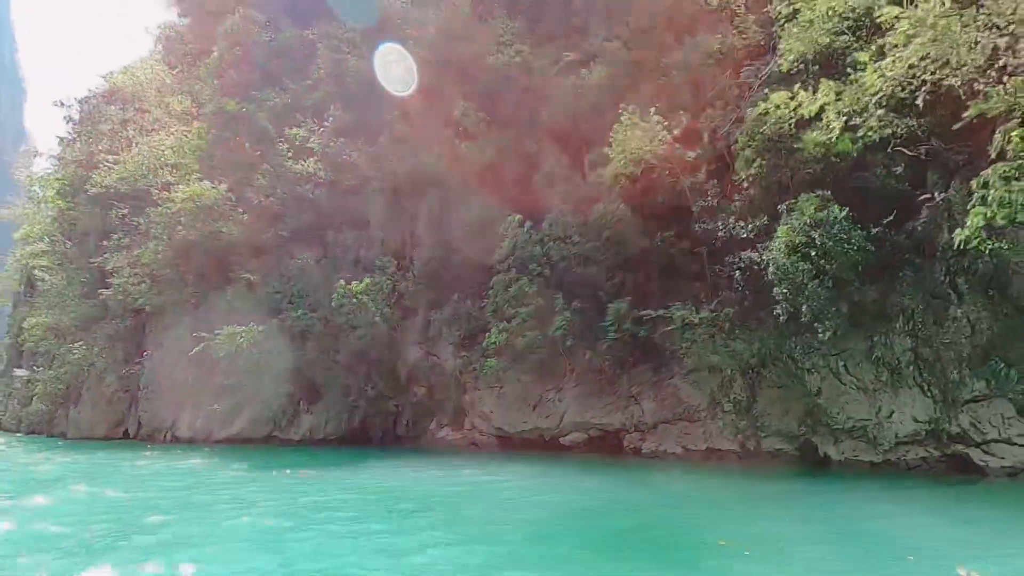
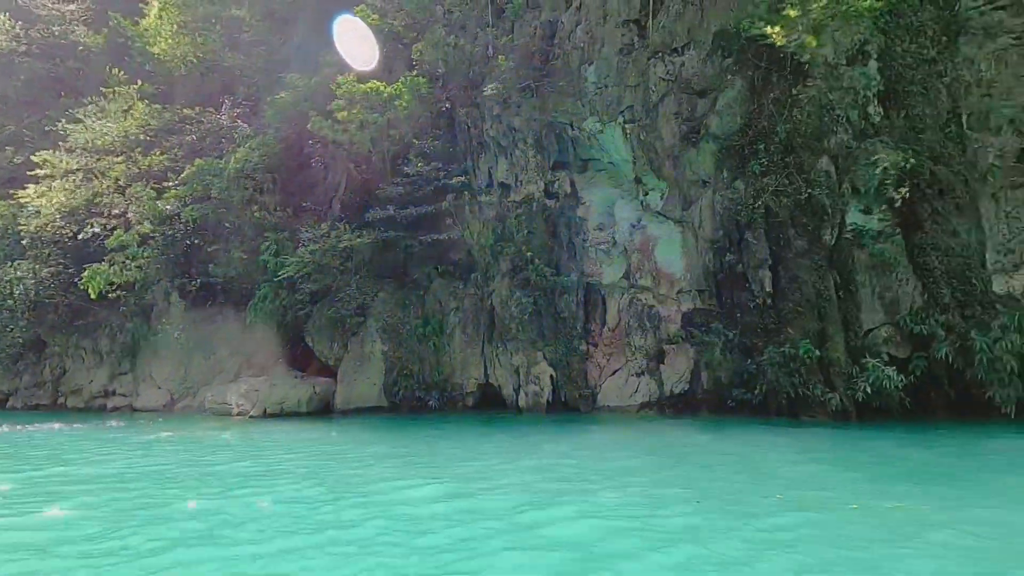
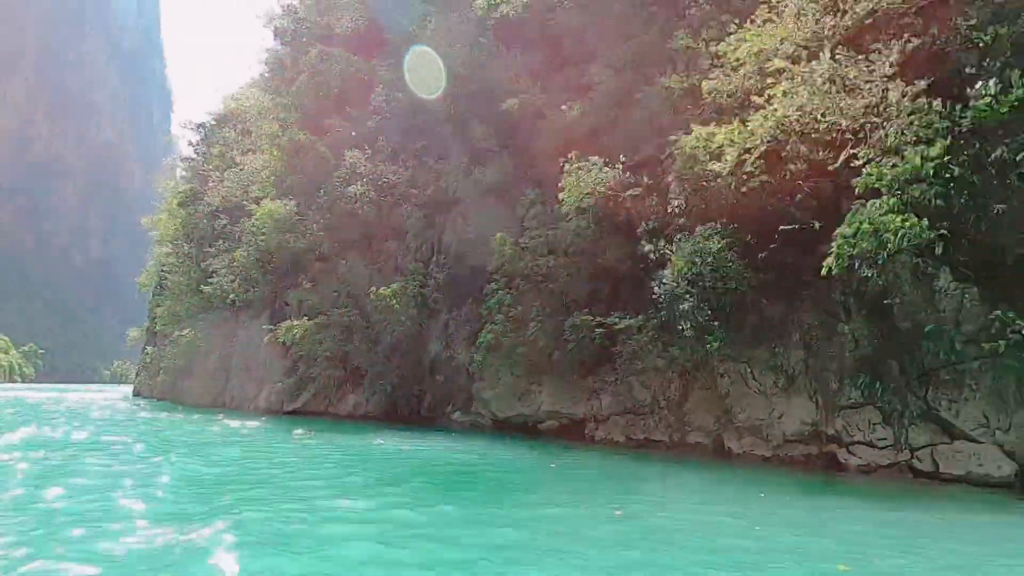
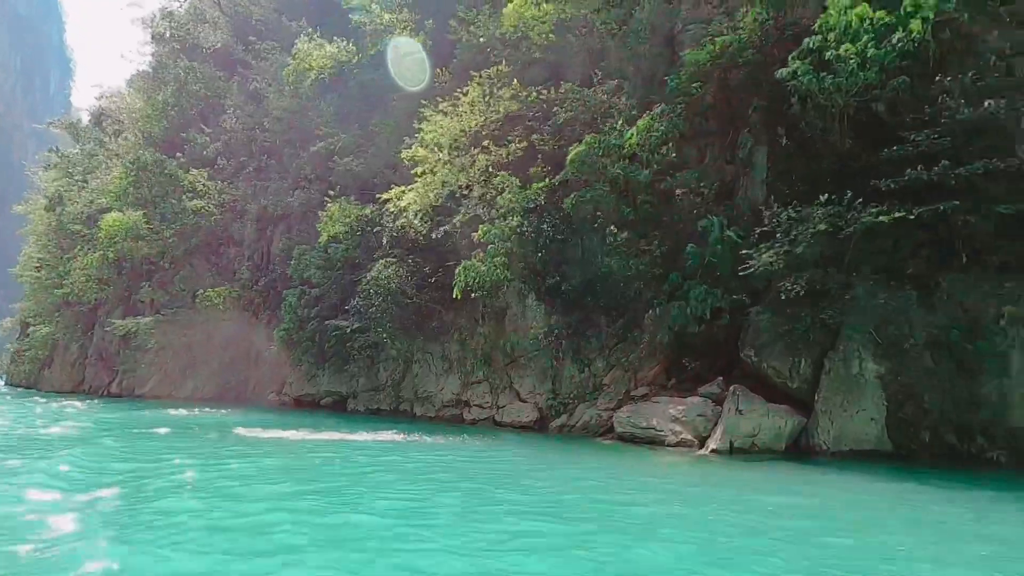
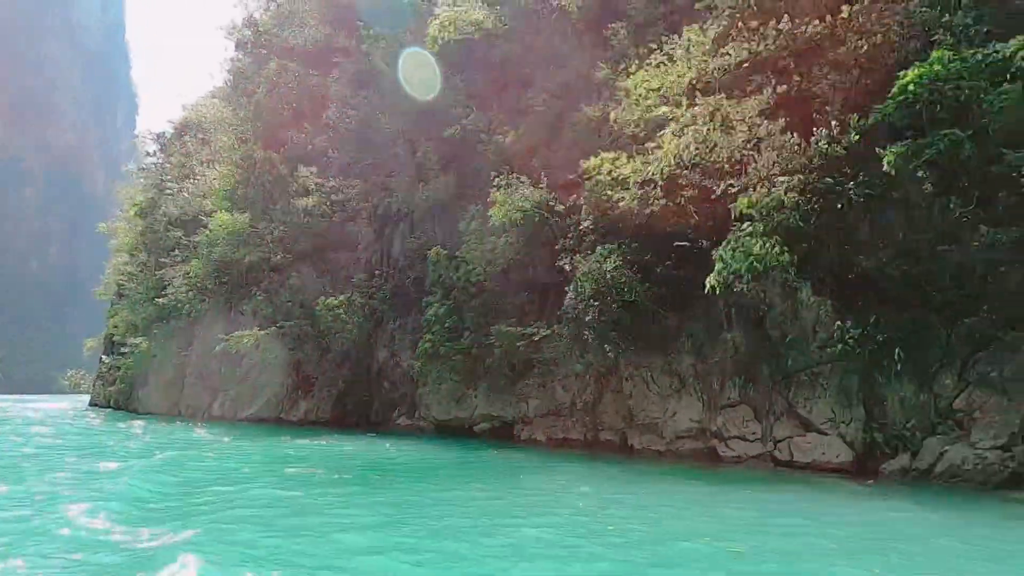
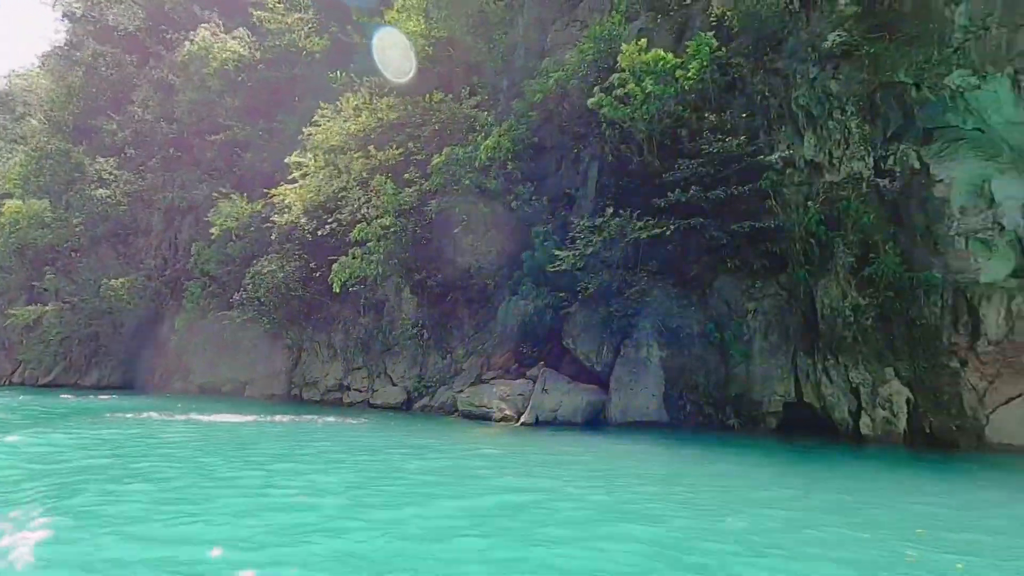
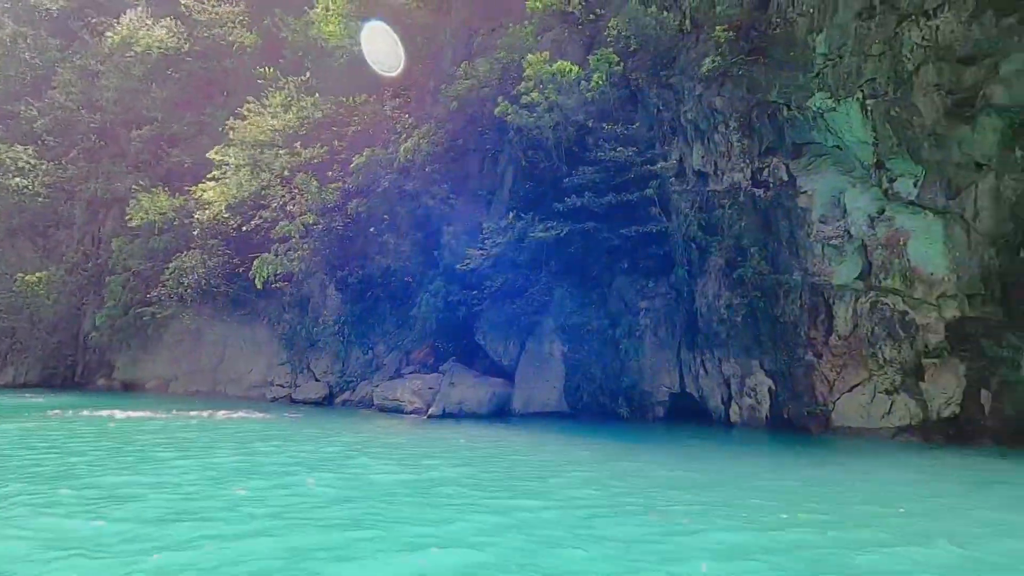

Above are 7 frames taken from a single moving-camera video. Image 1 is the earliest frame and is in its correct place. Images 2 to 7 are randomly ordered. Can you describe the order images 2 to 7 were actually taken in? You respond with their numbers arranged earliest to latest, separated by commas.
3, 5, 4, 6, 7, 2
